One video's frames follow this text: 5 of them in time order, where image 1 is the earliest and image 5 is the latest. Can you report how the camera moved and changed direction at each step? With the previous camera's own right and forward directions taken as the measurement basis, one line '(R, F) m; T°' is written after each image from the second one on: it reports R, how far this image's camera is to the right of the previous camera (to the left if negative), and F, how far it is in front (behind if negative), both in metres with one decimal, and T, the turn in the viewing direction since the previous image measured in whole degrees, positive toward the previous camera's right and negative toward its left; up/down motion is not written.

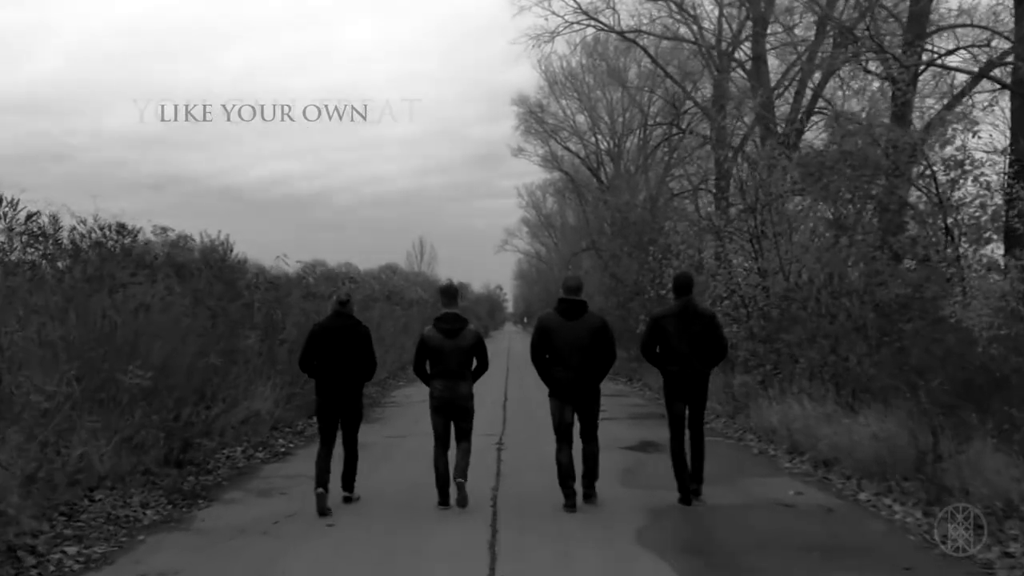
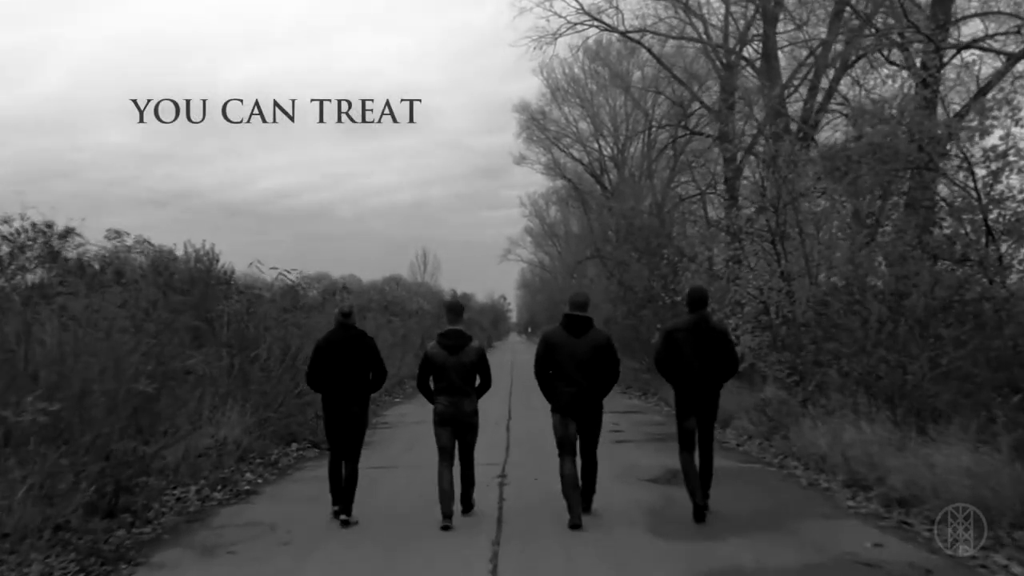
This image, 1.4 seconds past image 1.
(0.0, +1.6) m; 0°
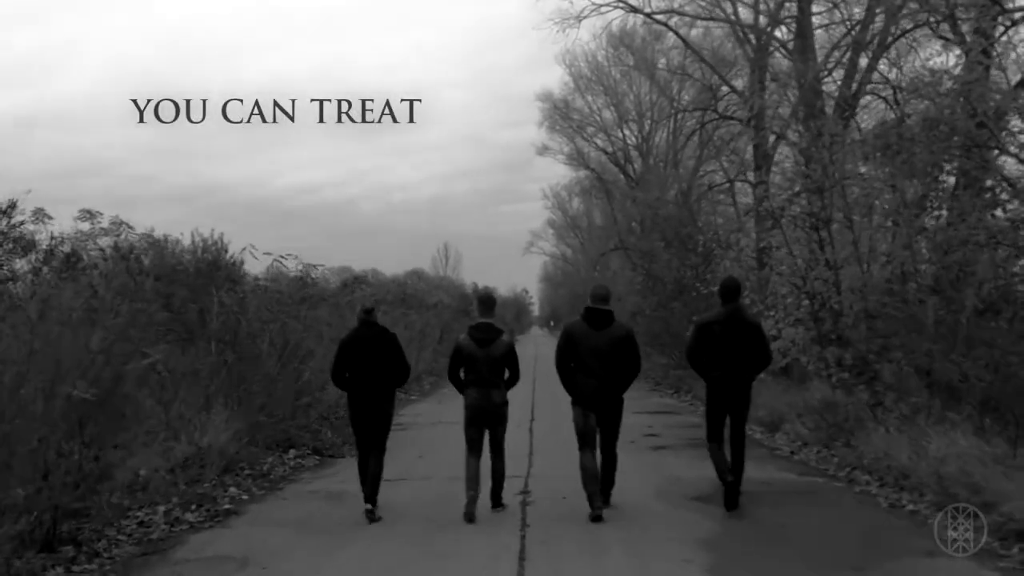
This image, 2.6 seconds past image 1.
(0.0, +1.4) m; -1°
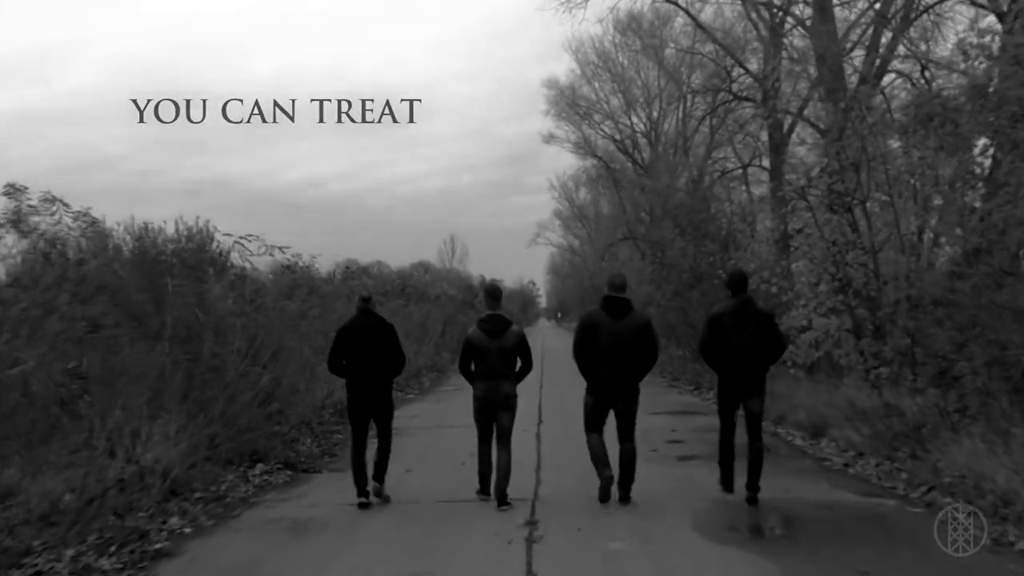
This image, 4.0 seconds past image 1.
(0.0, +1.6) m; 0°
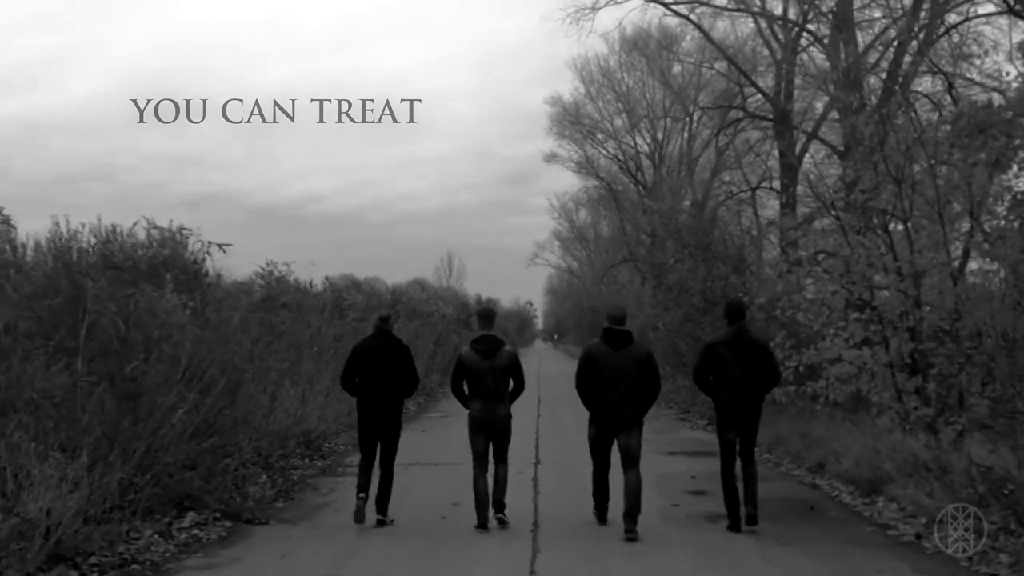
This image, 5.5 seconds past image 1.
(0.0, +1.7) m; 0°
